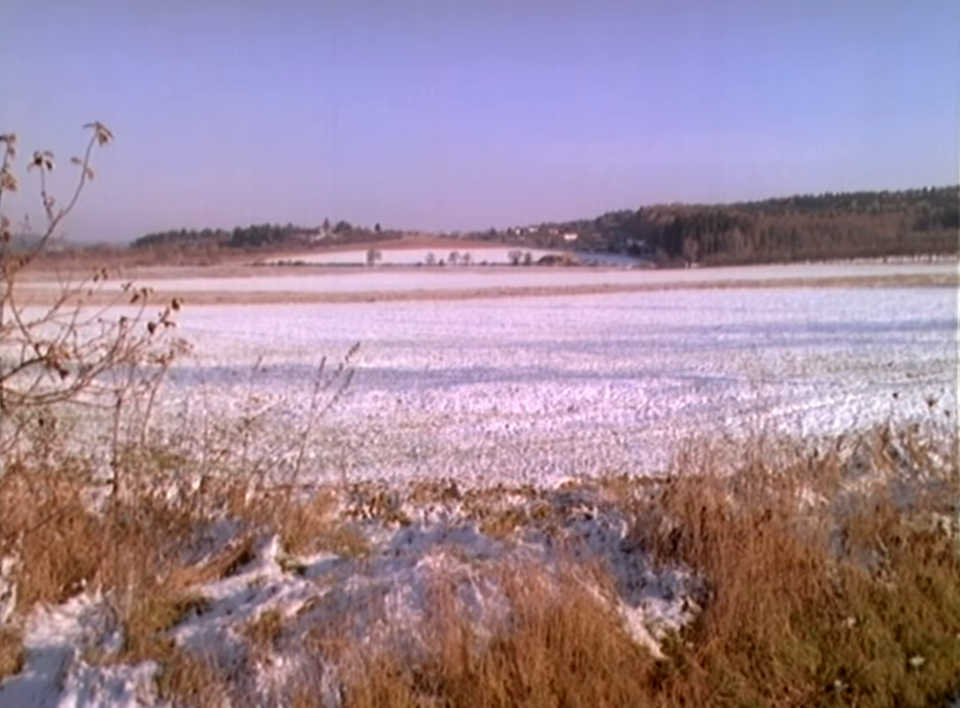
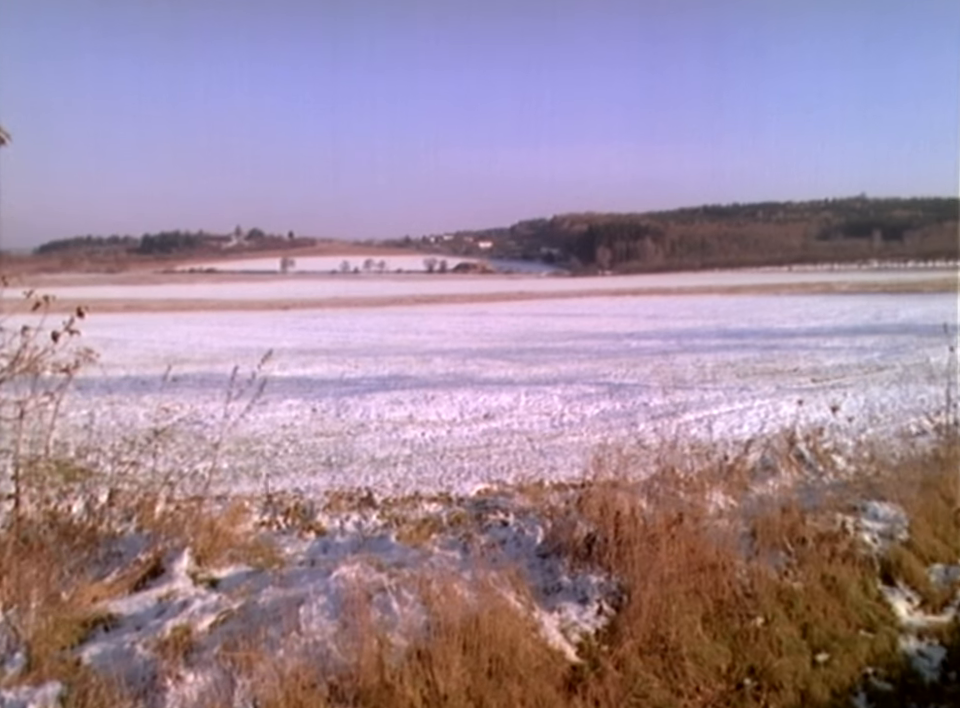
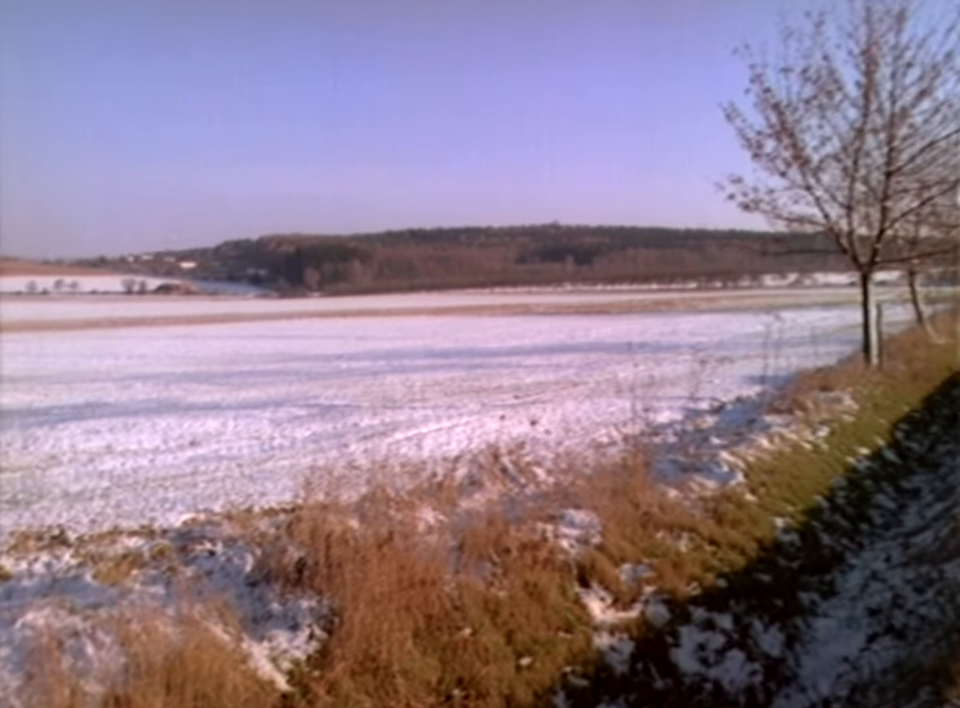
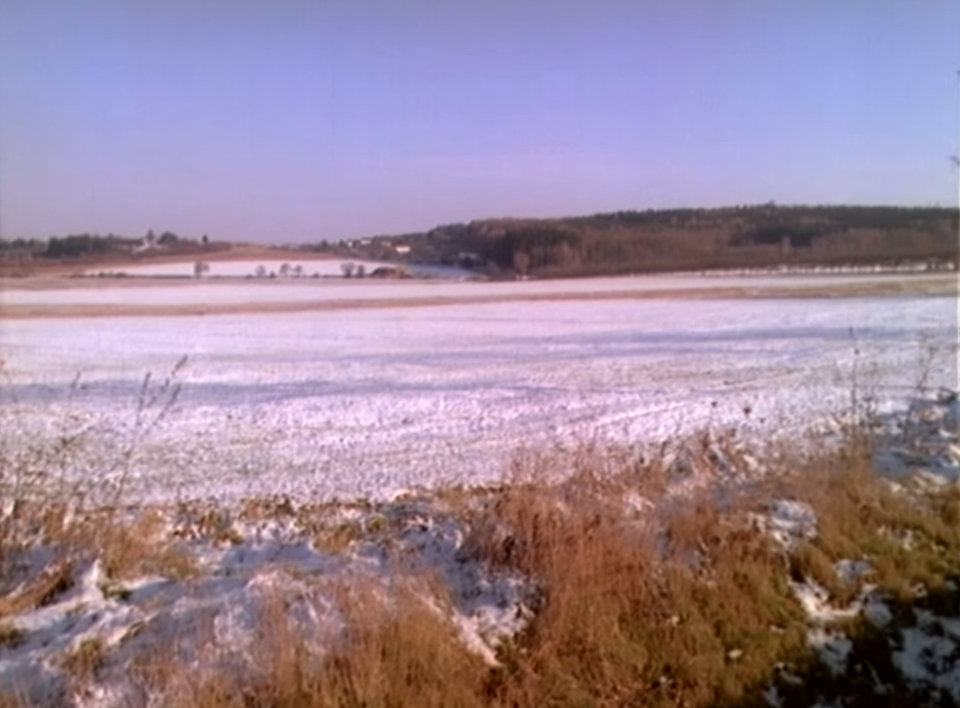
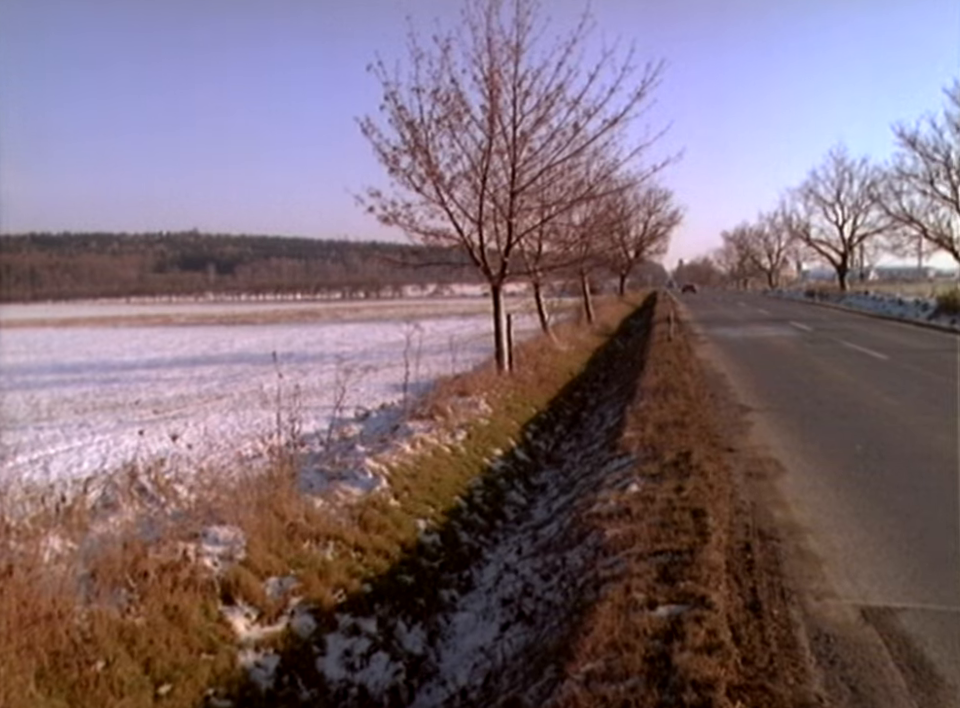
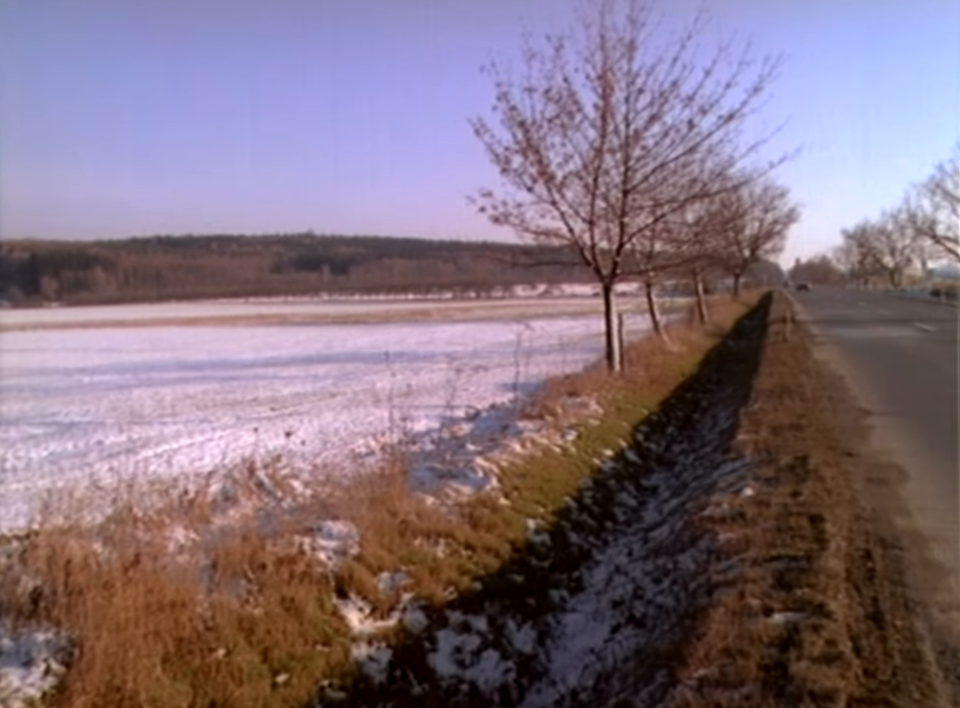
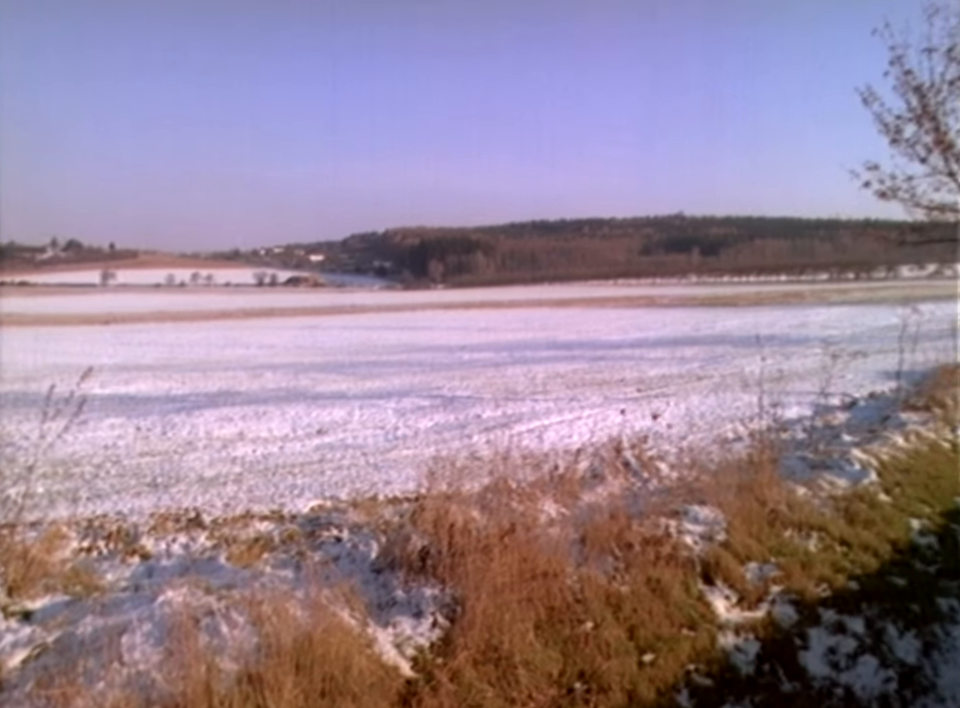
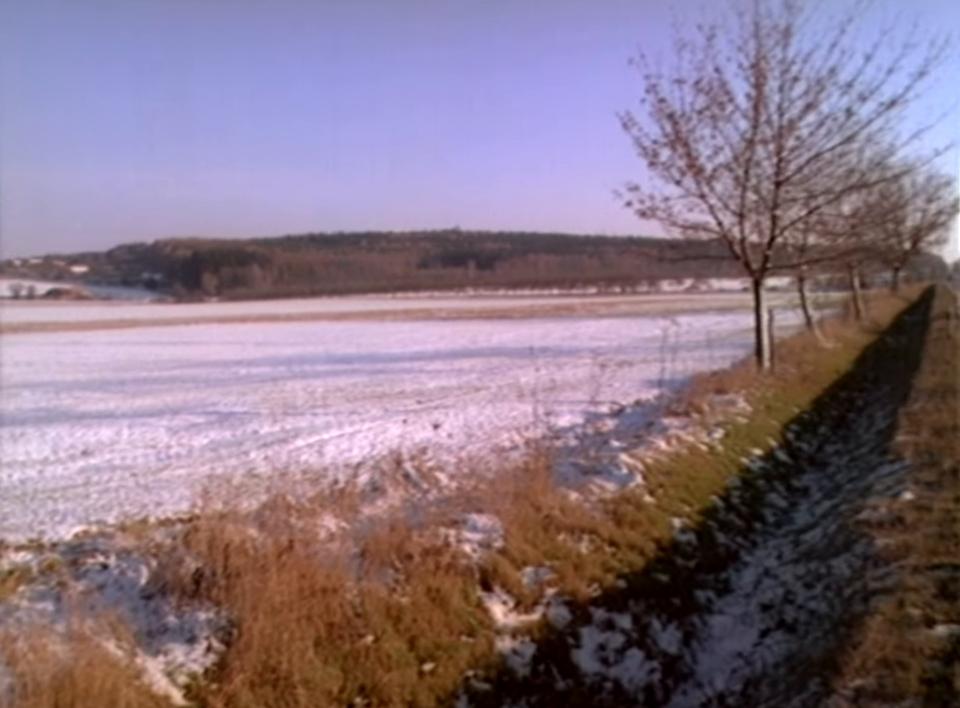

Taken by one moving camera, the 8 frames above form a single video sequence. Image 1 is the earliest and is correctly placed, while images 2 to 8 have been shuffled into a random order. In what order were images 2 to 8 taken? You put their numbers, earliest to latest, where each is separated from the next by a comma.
2, 4, 7, 3, 8, 6, 5
